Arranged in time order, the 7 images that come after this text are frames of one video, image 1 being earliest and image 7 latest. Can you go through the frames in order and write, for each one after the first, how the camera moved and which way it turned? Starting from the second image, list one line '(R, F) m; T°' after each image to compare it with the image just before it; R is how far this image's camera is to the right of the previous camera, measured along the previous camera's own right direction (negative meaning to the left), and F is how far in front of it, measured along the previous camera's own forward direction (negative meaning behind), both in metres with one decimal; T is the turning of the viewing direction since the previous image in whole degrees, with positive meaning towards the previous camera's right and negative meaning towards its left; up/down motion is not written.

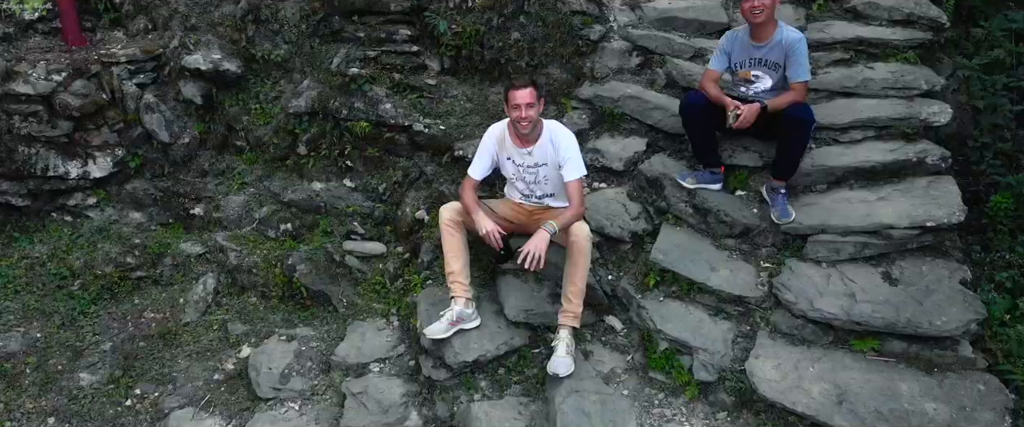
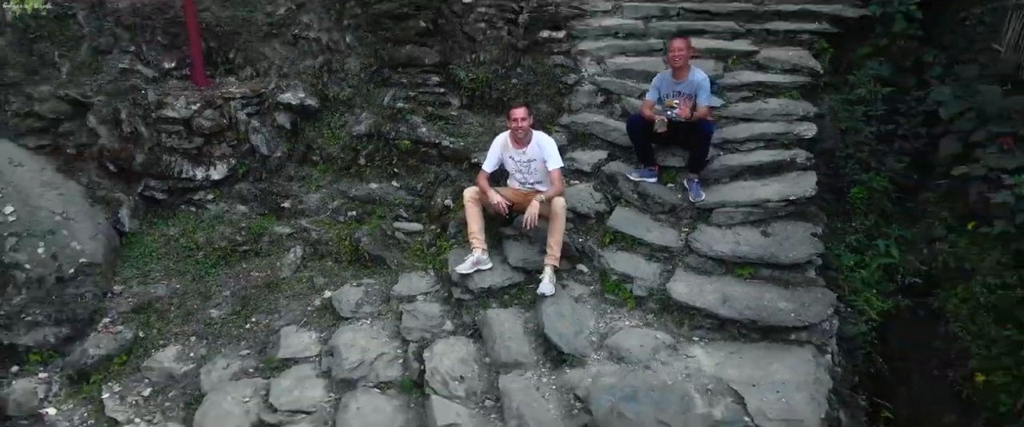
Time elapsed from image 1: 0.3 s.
(0.0, -0.7) m; 0°
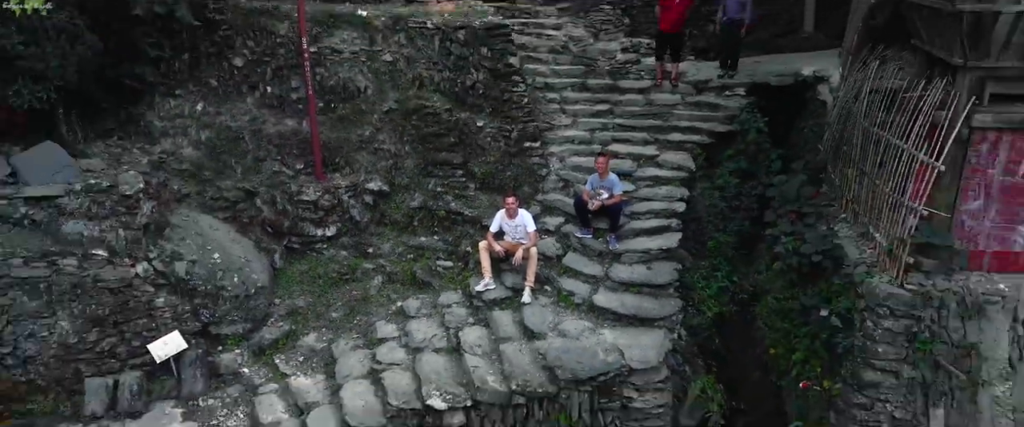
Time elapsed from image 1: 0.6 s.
(0.0, -1.6) m; 0°
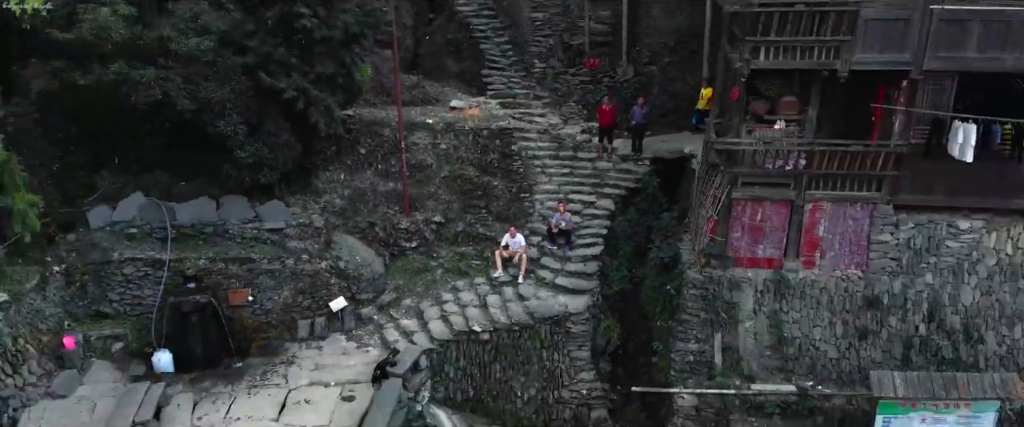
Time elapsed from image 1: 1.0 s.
(+0.1, -3.5) m; -1°
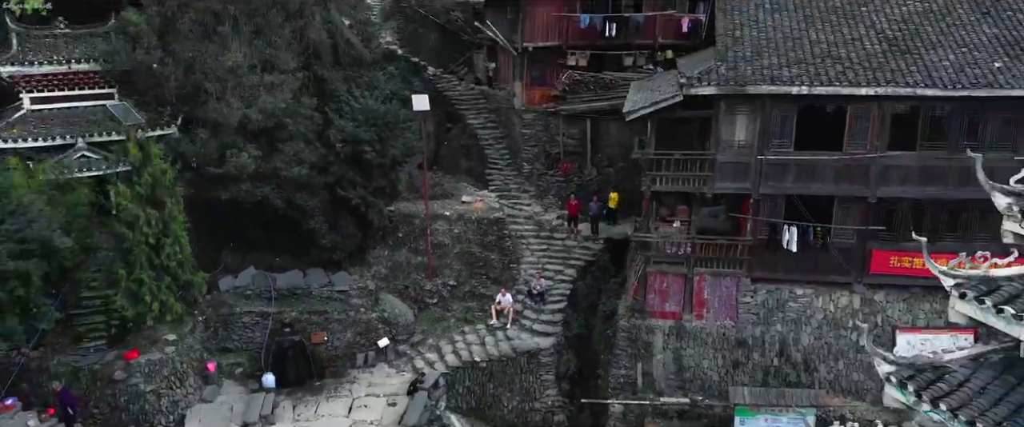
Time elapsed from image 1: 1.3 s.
(+0.4, -3.4) m; -1°
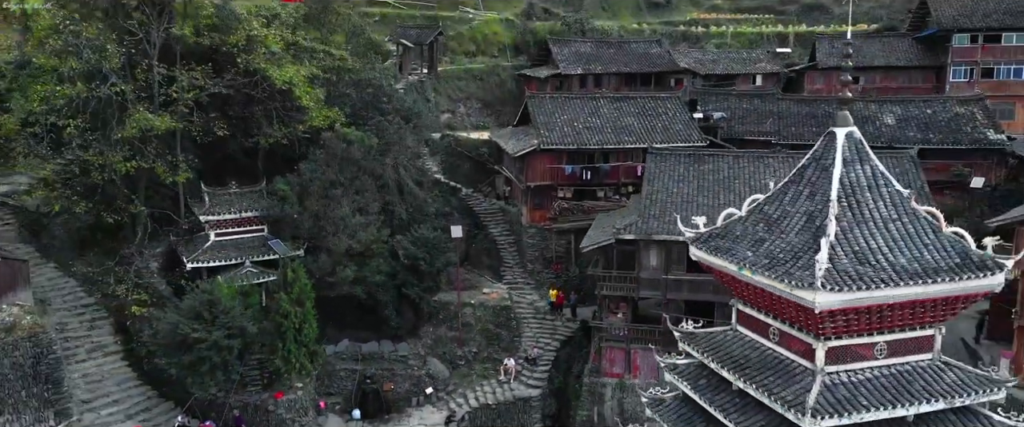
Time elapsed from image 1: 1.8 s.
(+0.6, -5.7) m; -2°
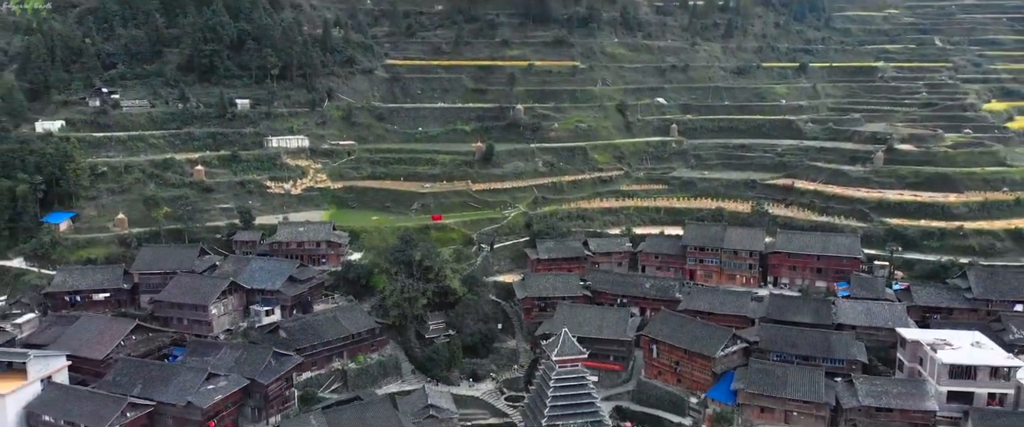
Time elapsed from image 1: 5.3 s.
(+2.8, -39.3) m; -3°
